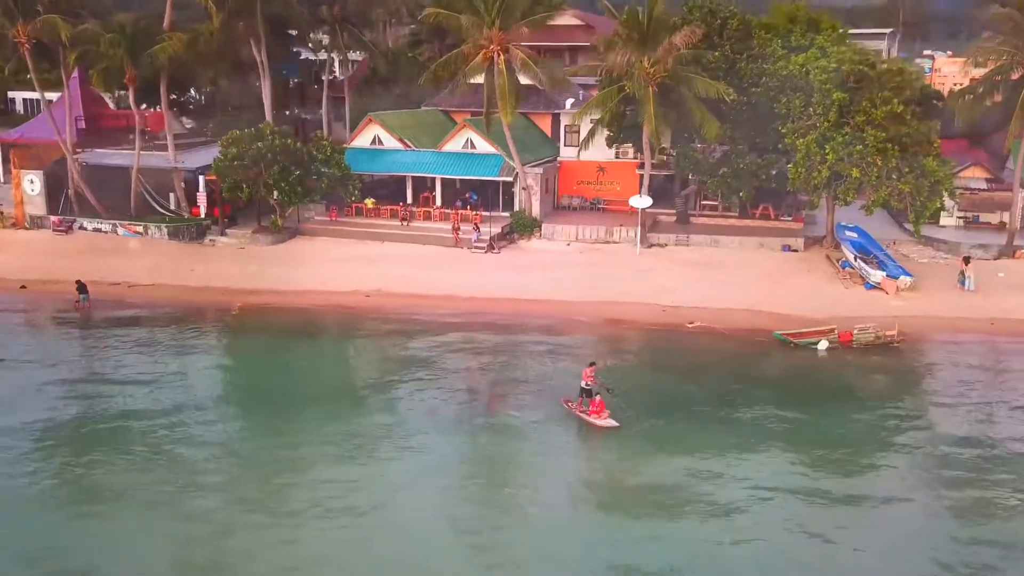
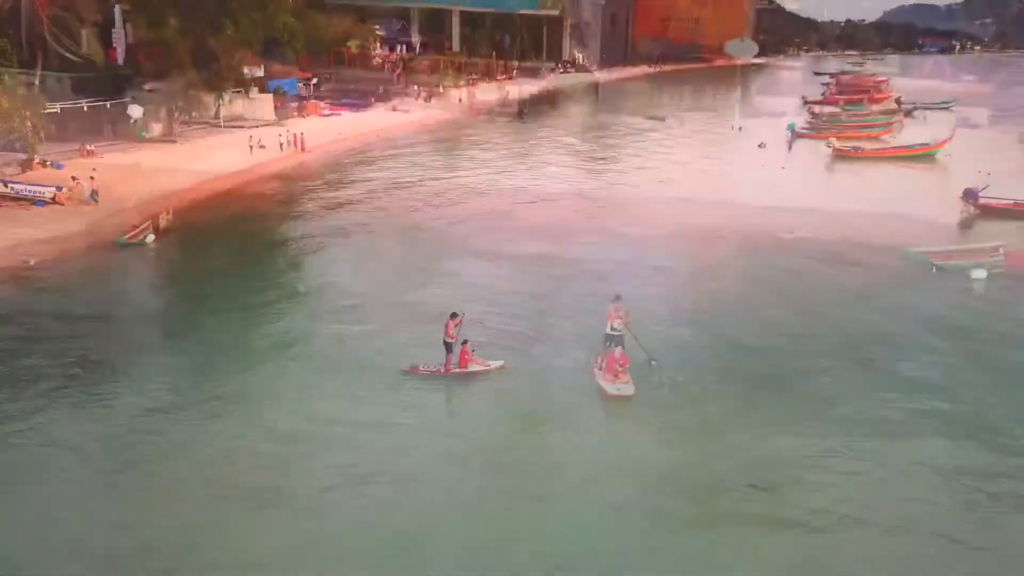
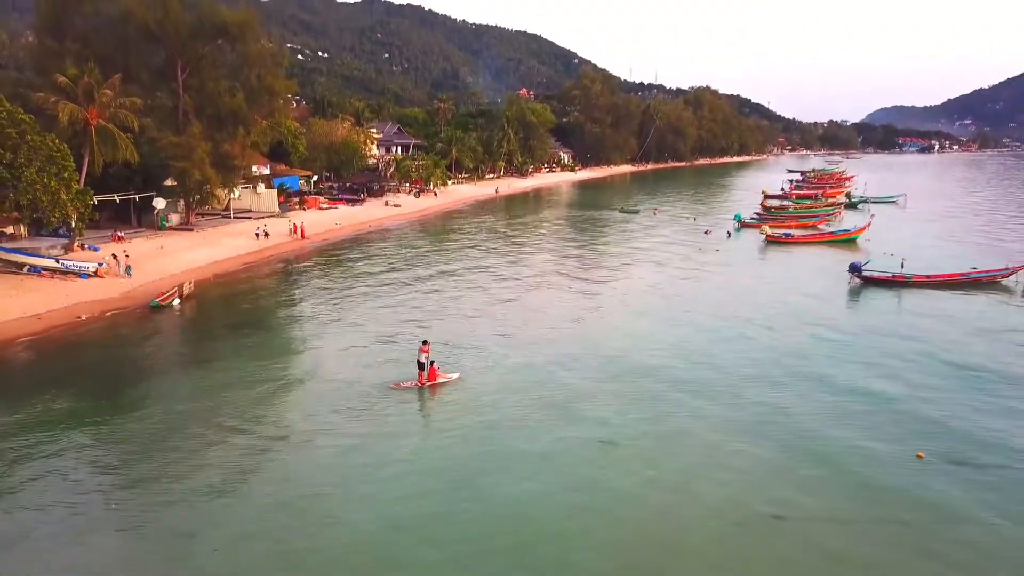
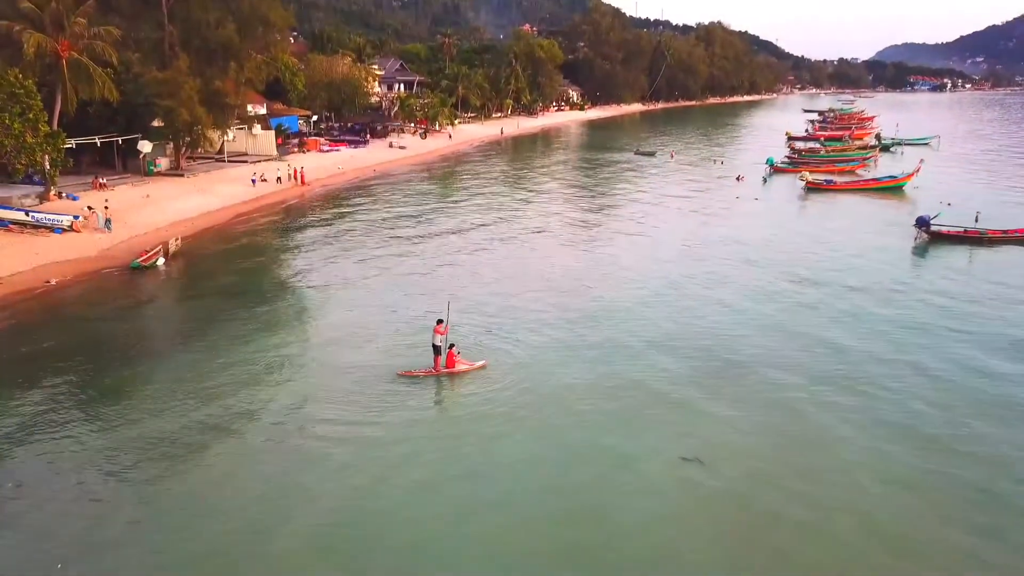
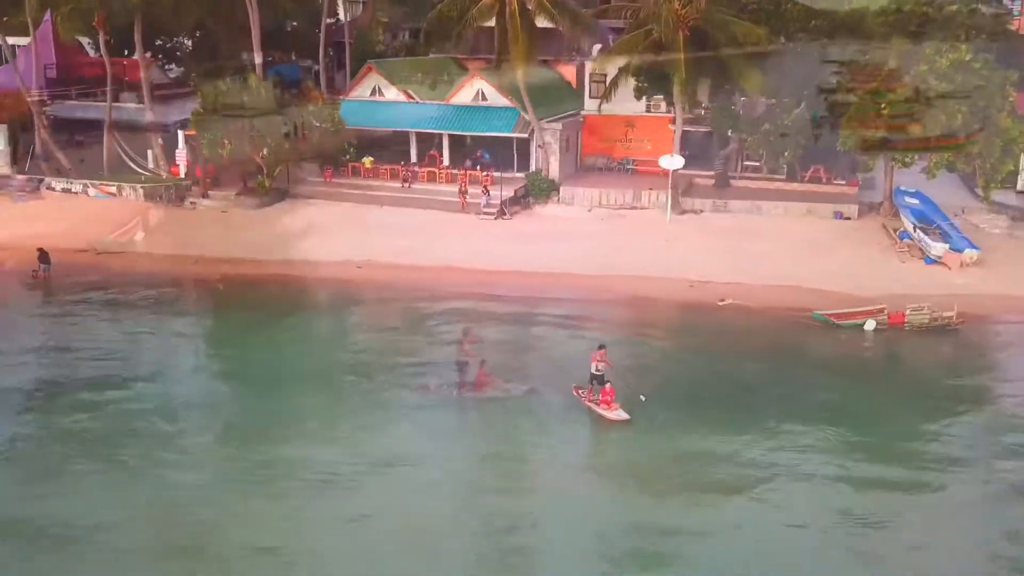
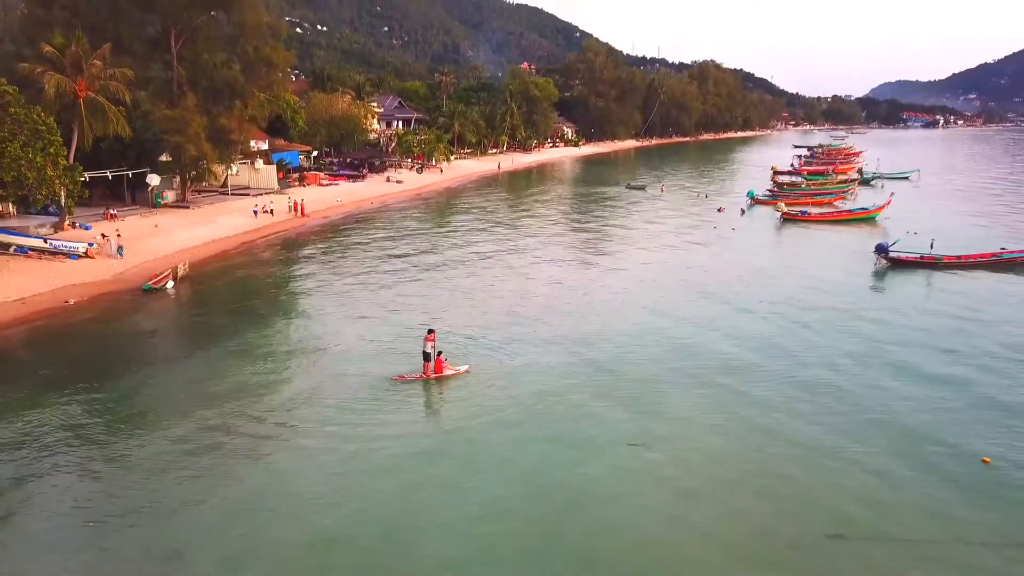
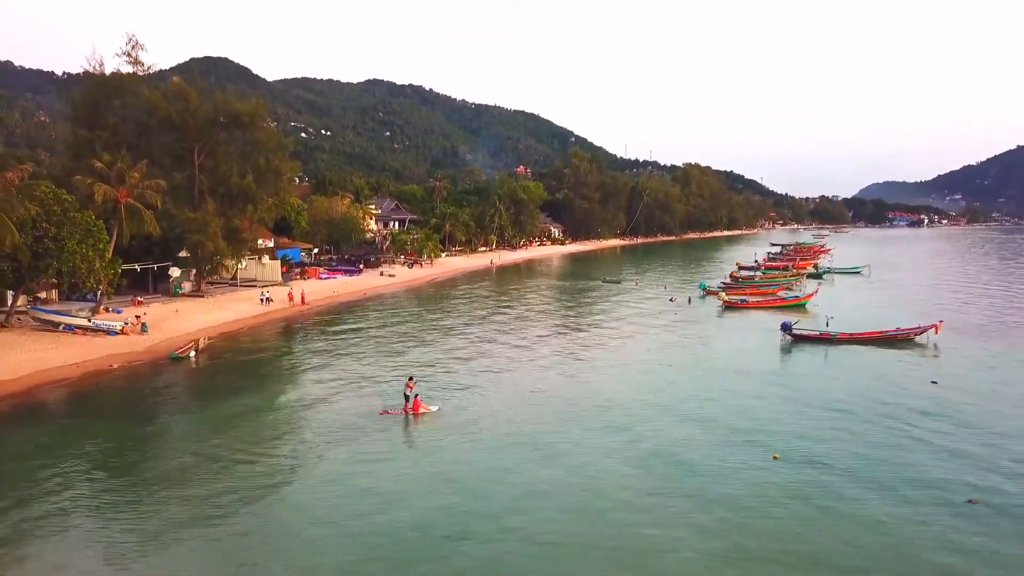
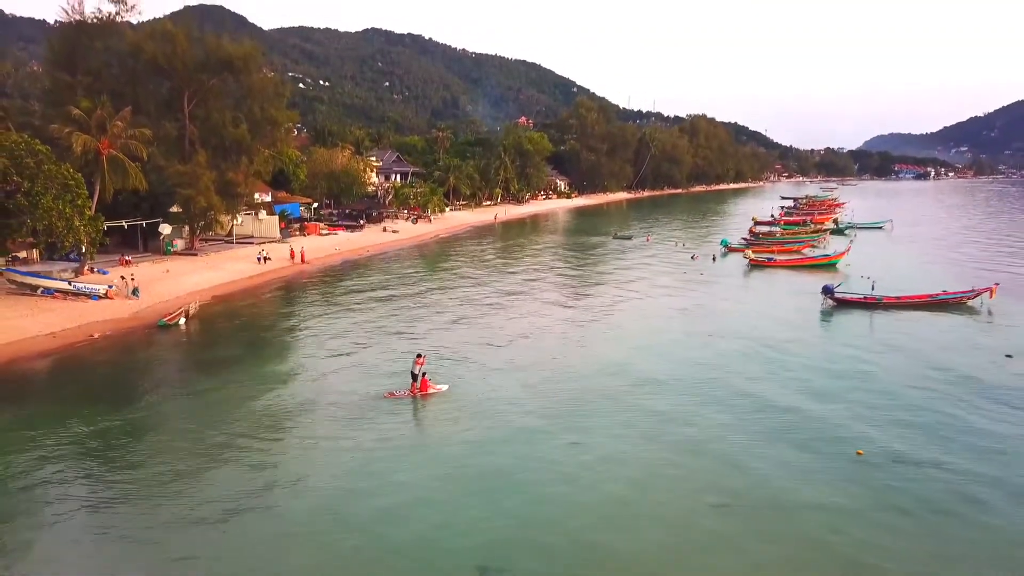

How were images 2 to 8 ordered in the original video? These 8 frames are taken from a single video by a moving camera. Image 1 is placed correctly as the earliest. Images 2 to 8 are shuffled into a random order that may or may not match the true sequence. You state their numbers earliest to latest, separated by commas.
5, 2, 4, 6, 3, 8, 7
